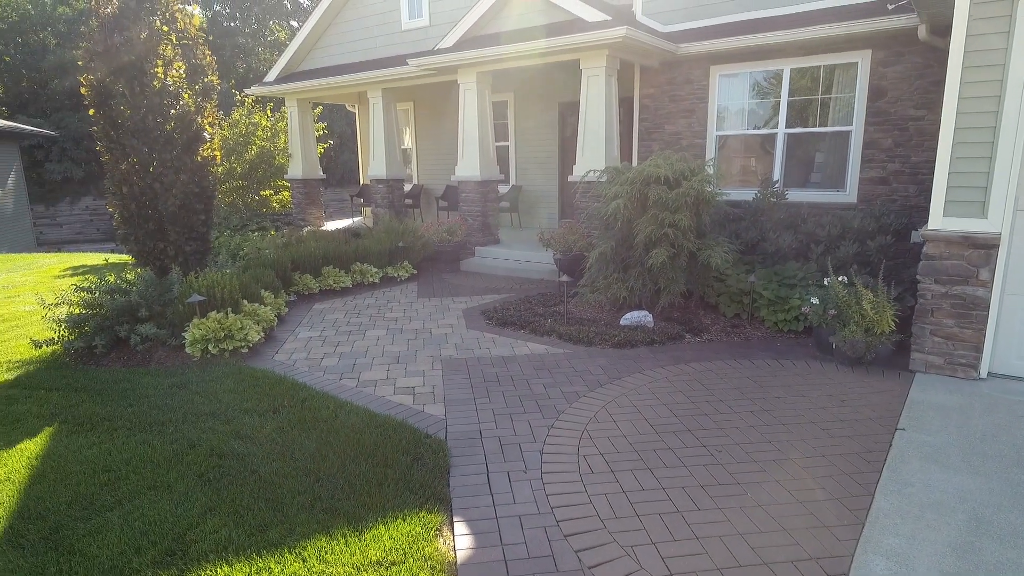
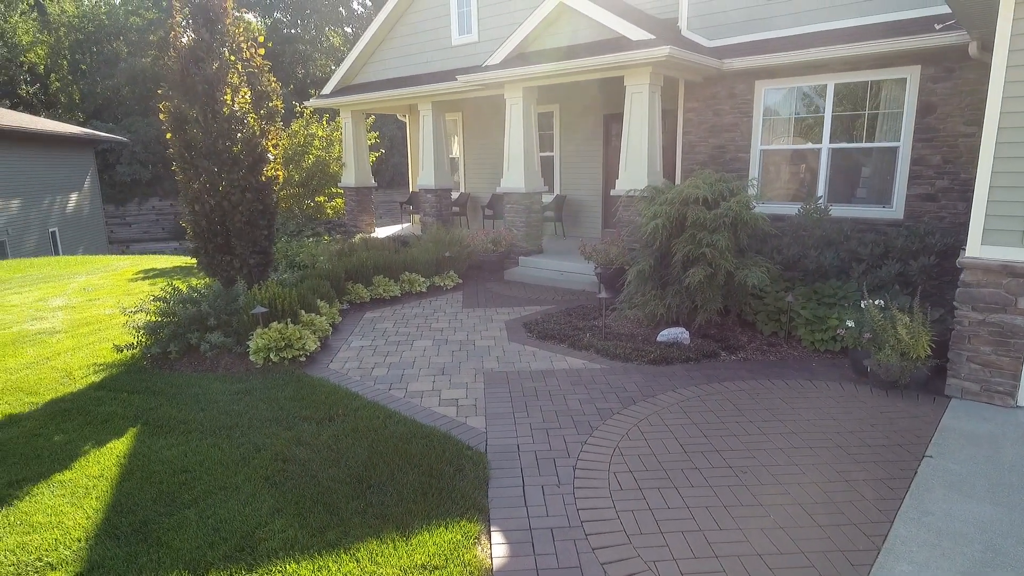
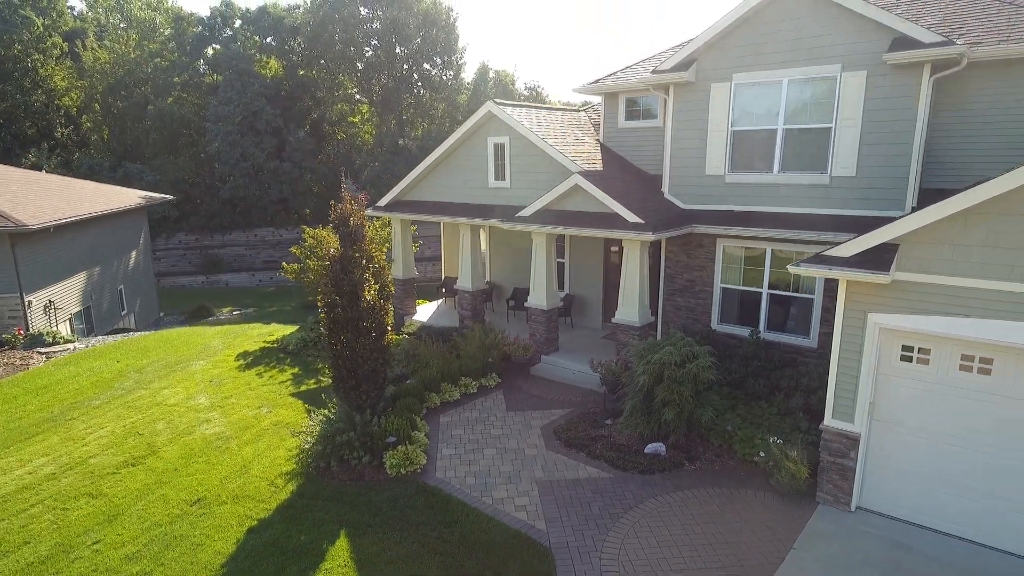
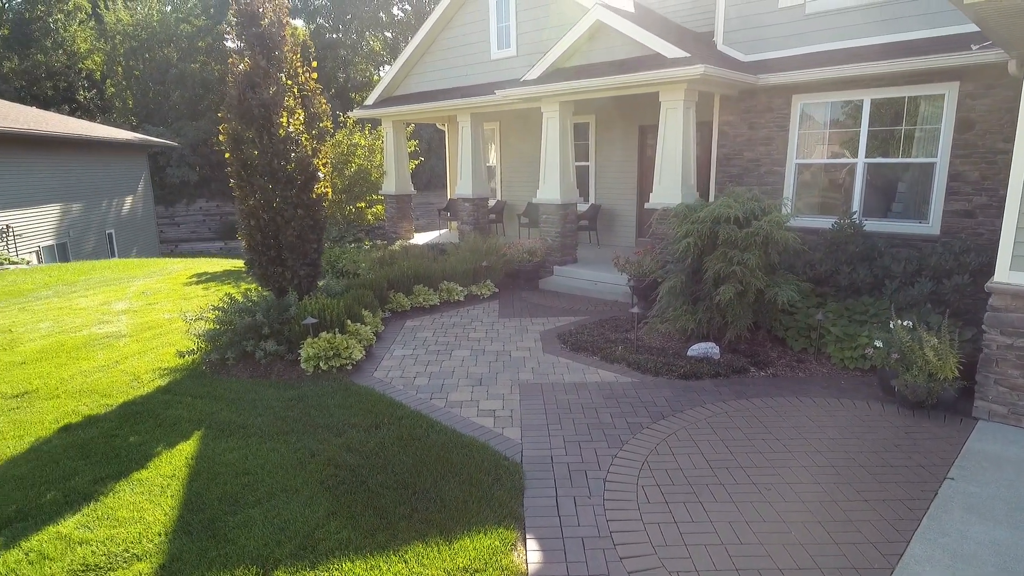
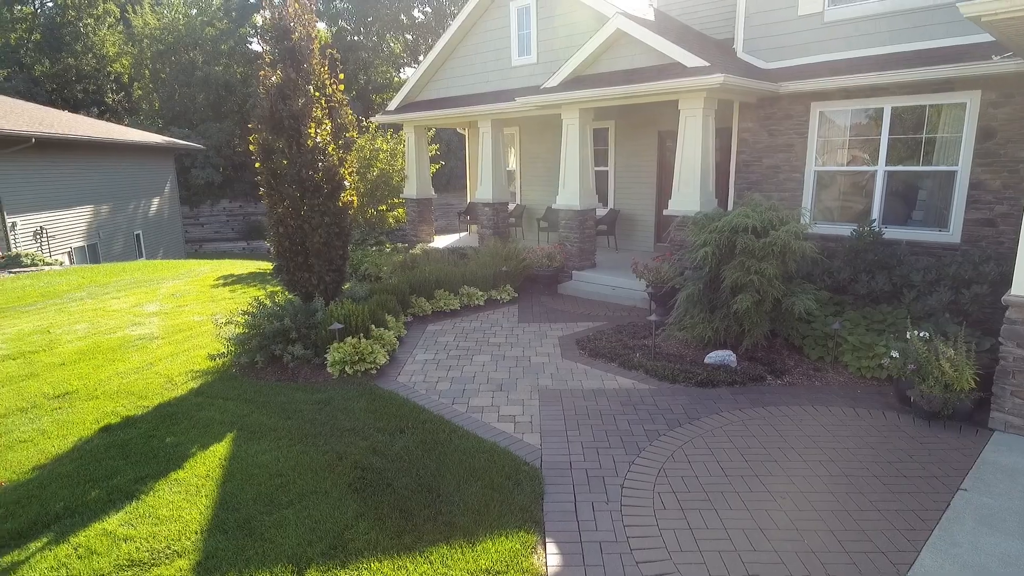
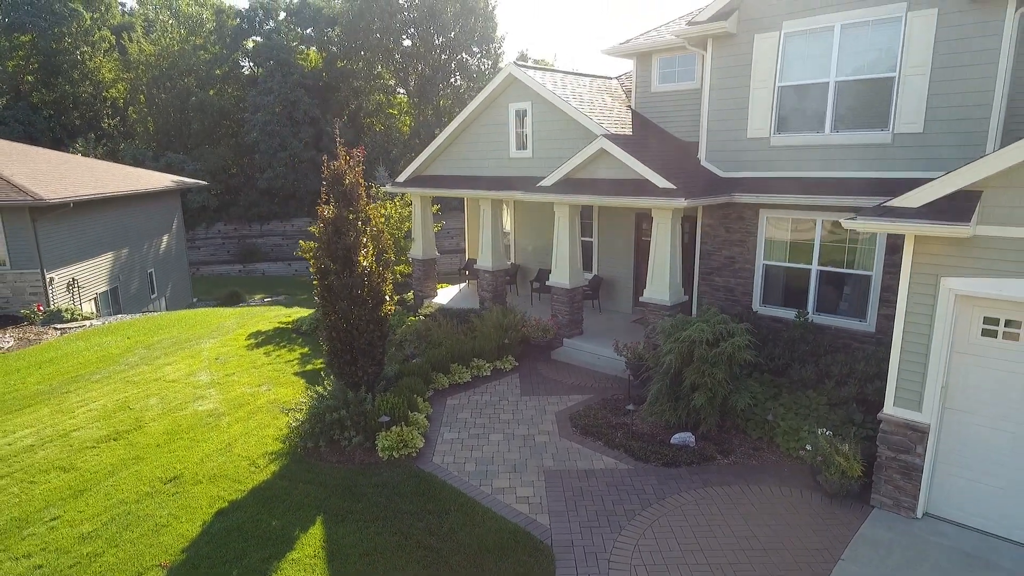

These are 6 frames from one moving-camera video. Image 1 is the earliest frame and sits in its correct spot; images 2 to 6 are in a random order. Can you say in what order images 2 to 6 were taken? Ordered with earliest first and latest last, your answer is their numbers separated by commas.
2, 4, 5, 6, 3
